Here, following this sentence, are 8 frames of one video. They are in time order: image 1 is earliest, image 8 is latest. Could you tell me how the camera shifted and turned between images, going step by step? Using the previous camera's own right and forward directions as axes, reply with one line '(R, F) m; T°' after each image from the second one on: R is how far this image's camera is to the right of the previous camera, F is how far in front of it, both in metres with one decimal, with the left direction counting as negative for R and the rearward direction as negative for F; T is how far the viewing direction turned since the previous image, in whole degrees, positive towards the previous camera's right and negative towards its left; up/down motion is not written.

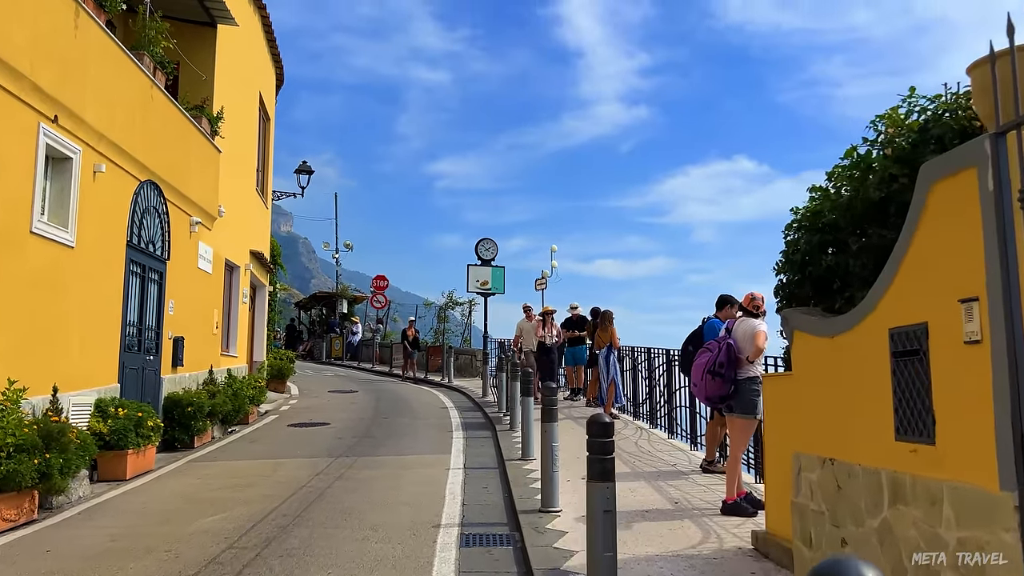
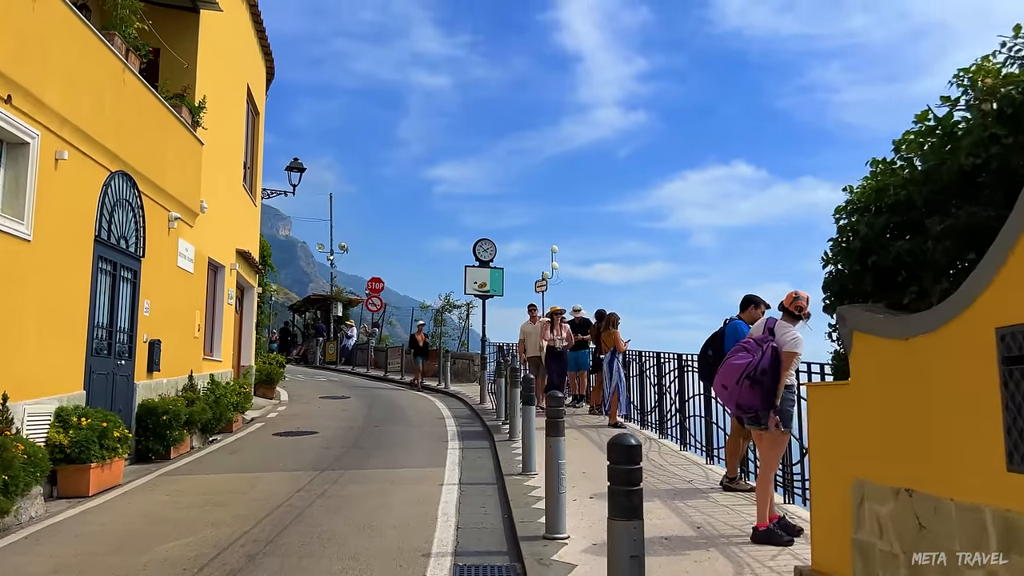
(0.0, +0.7) m; 0°
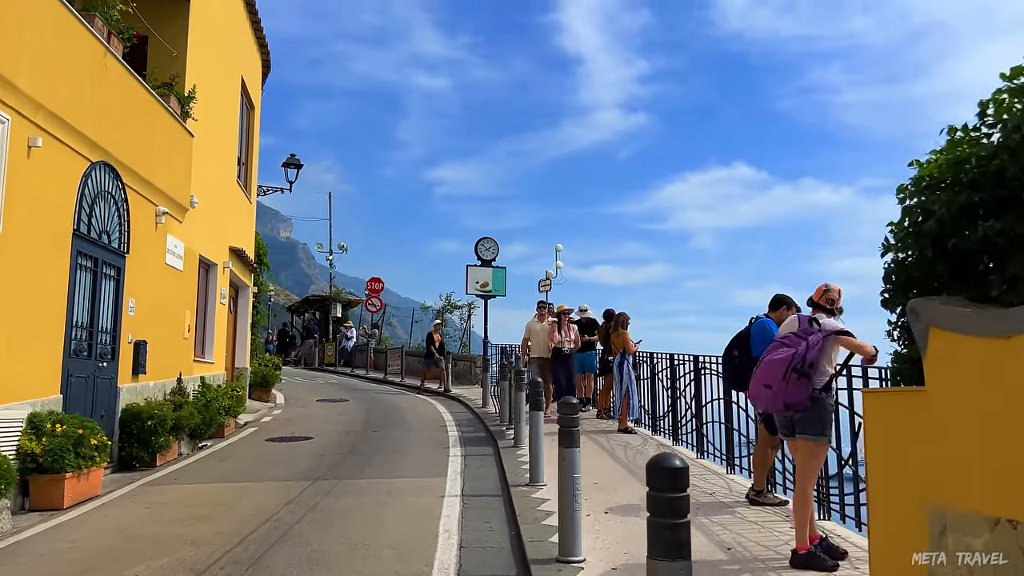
(-0.1, +0.5) m; 0°
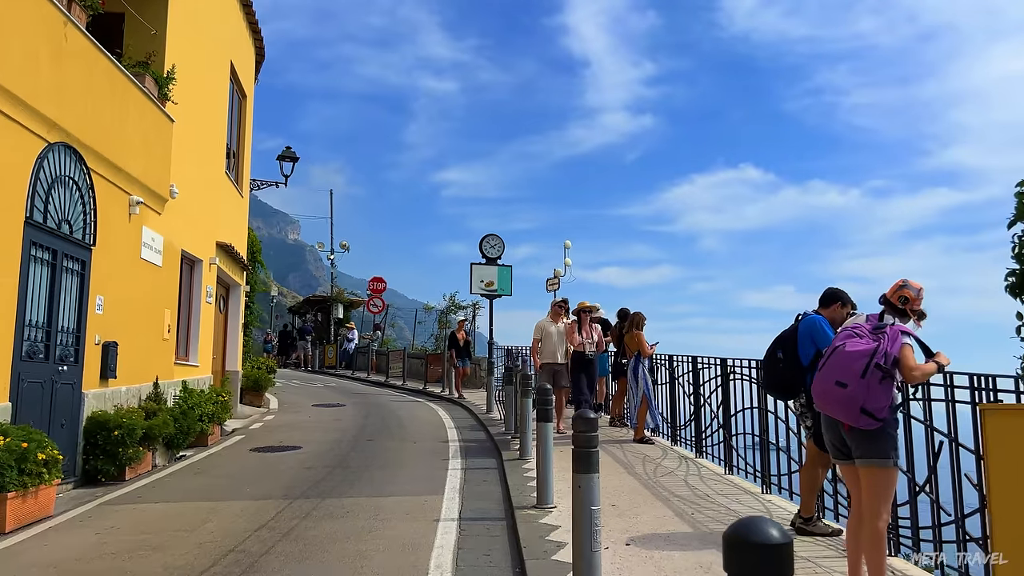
(0.0, +0.9) m; -1°
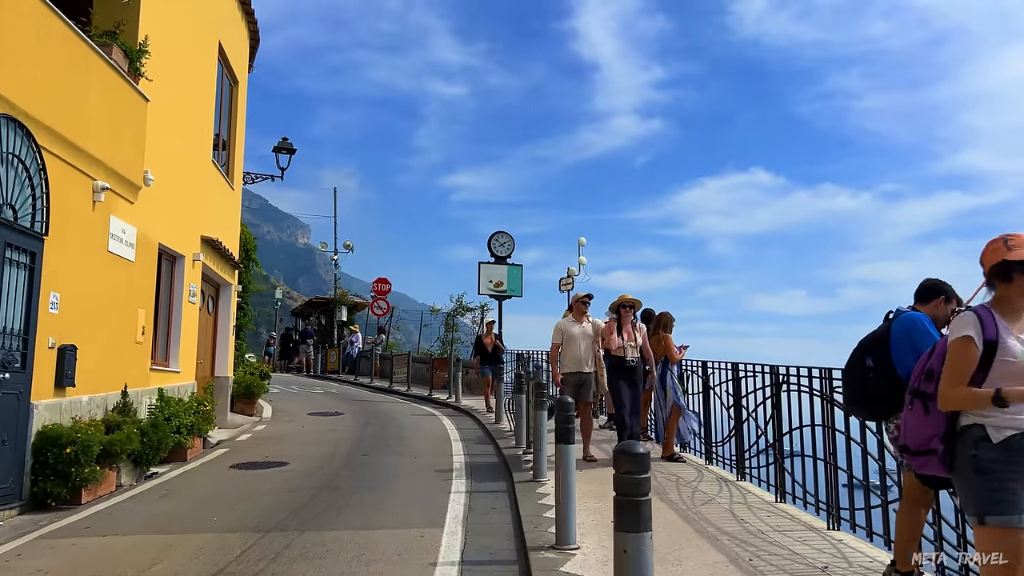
(0.0, +1.1) m; -1°
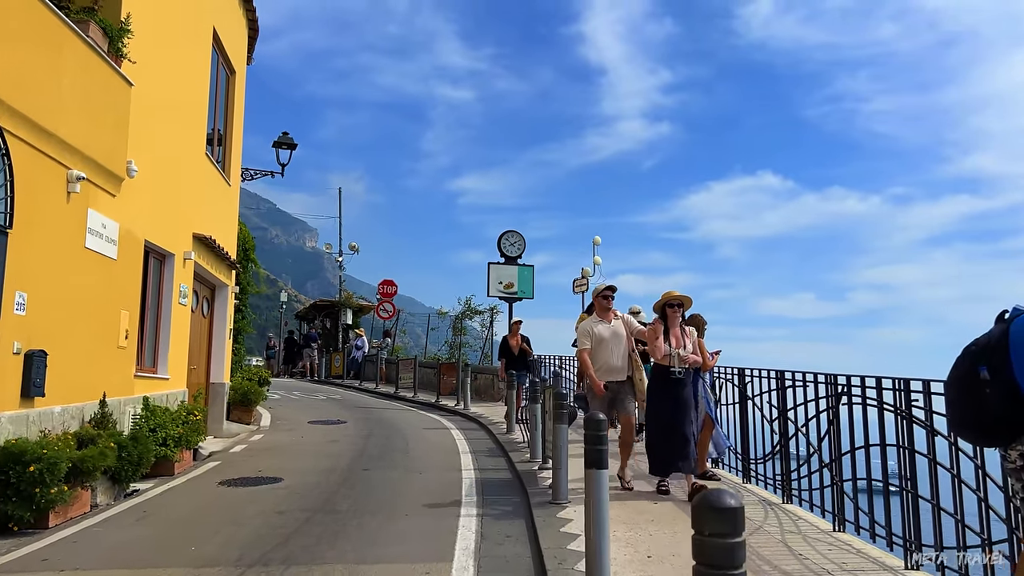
(-0.1, +0.8) m; -1°
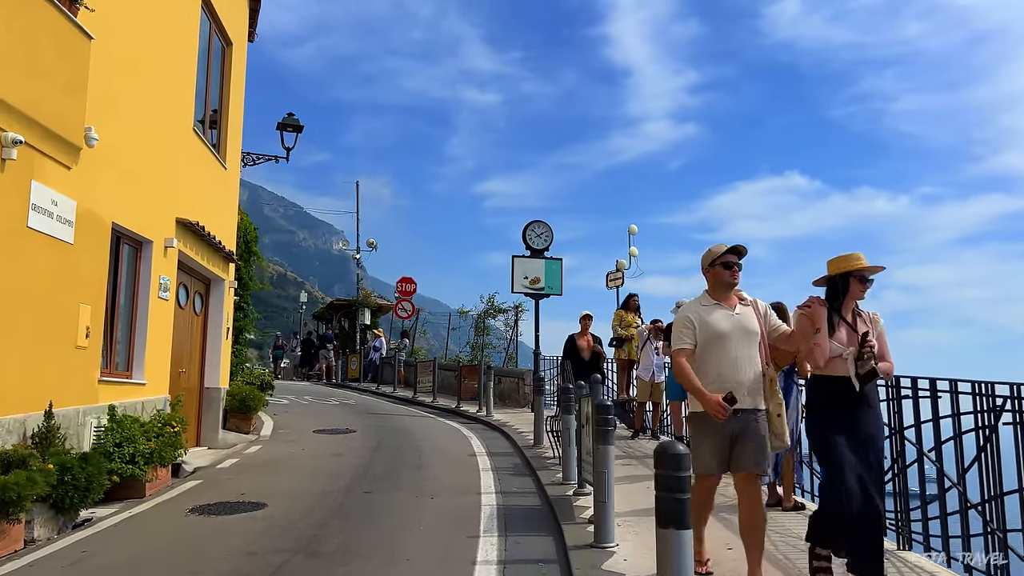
(0.0, +1.4) m; -2°
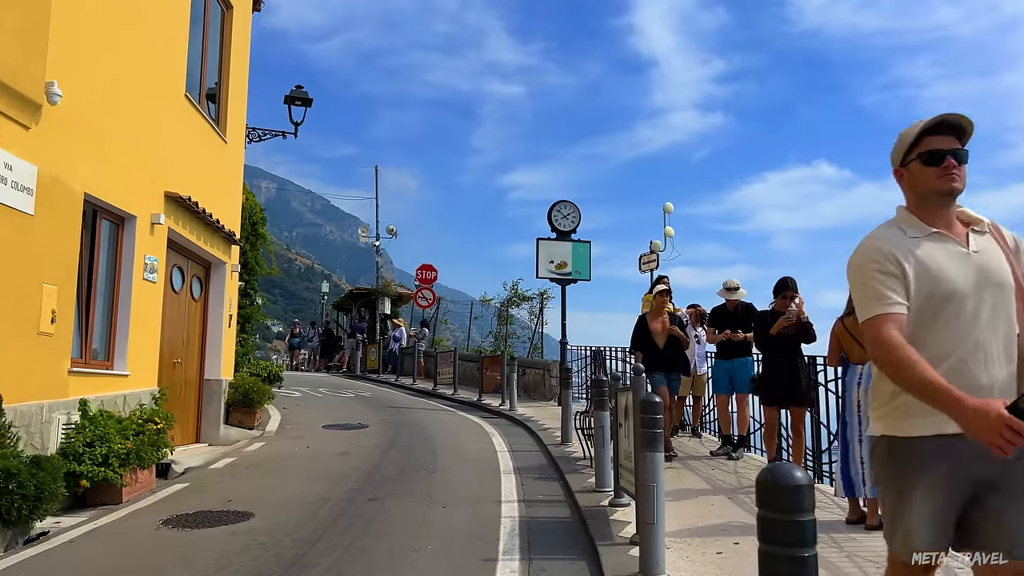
(0.0, +1.0) m; -2°
